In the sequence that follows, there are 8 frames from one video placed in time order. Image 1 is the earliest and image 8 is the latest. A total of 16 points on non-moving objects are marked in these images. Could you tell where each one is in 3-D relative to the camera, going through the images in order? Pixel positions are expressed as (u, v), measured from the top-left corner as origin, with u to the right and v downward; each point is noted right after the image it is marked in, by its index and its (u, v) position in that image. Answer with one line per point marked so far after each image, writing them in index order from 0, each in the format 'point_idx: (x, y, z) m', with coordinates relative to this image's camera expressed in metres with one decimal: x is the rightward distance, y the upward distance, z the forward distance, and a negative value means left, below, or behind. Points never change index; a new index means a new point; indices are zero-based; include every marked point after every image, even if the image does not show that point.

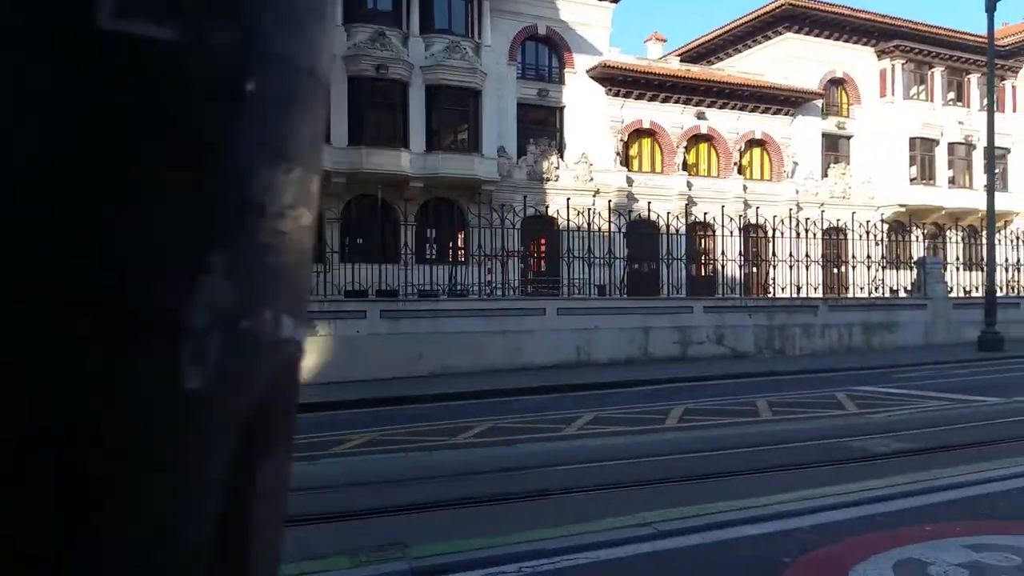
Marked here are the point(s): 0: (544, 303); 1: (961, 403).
0: (+0.6, -0.3, +17.4) m
1: (+6.1, -1.5, +11.9) m
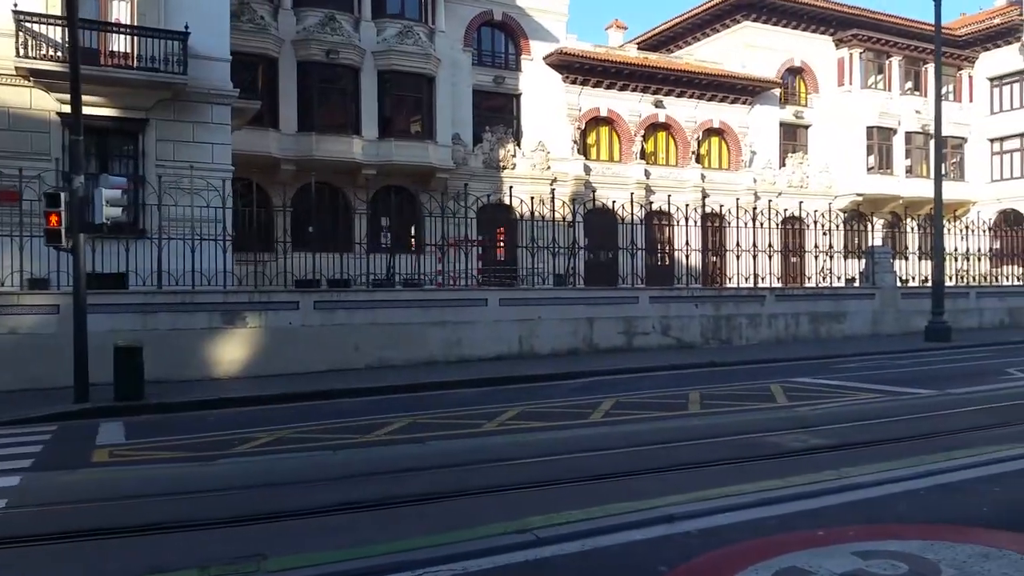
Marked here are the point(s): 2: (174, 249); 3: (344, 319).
0: (-0.5, -0.1, +17.1) m
1: (+5.1, -1.4, +11.8) m
2: (-6.9, +0.8, +17.9) m
3: (-3.0, -0.6, +15.6) m
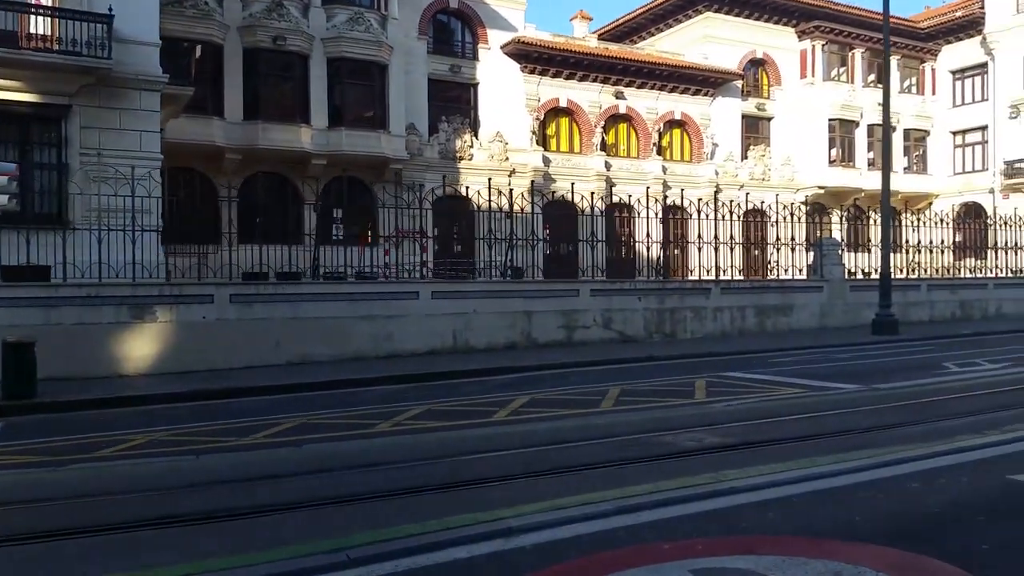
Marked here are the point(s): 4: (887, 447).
0: (-1.8, 0.0, +16.5) m
1: (+3.9, -1.3, +11.4) m
2: (-8.2, +0.9, +17.2) m
3: (-4.3, -0.4, +15.0) m
4: (+3.1, -1.3, +7.4) m
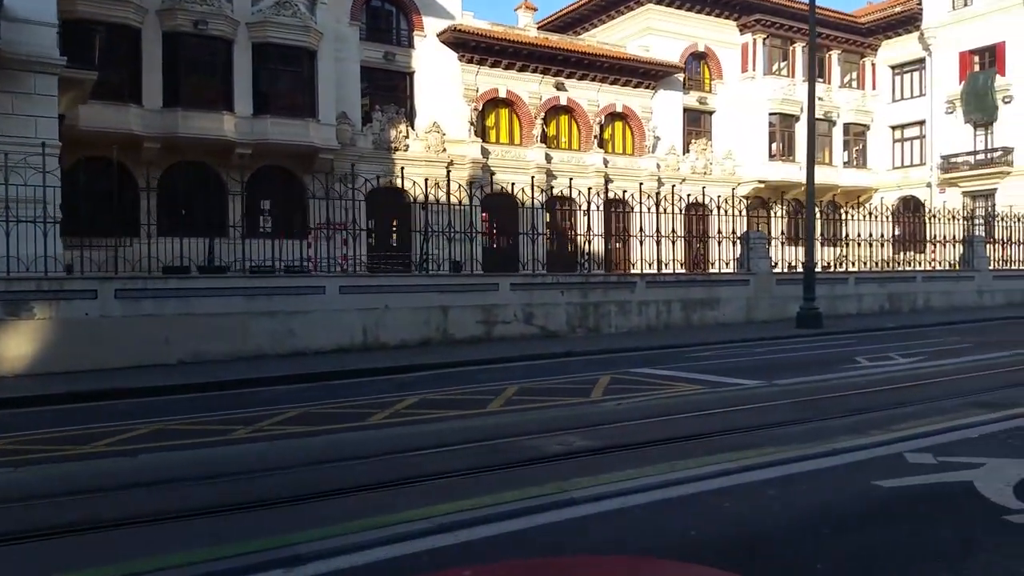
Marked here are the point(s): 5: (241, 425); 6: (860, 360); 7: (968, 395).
0: (-3.4, +0.2, +15.8) m
1: (+2.6, -1.2, +10.9) m
2: (-9.8, +1.0, +16.2) m
3: (-5.8, -0.3, +14.1) m
4: (+2.0, -1.3, +6.9) m
5: (-2.8, -1.4, +9.0) m
6: (+5.3, -1.1, +13.4) m
7: (+4.9, -1.2, +9.4) m
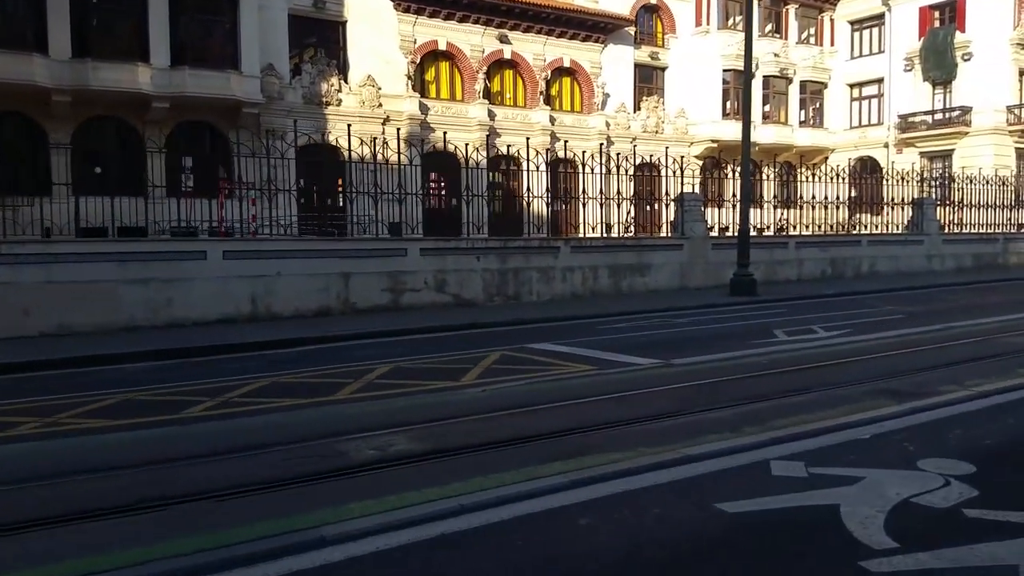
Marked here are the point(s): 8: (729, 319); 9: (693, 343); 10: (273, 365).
0: (-5.0, +0.7, +14.4) m
1: (+1.1, -0.9, +9.8) m
2: (-11.5, +1.6, +14.5) m
3: (-7.4, +0.2, +12.6) m
4: (+0.6, -1.1, +5.7) m
5: (-4.2, -1.1, +7.7) m
6: (+3.7, -0.7, +12.3) m
7: (+3.5, -0.9, +8.3) m
8: (+3.7, -0.5, +15.1) m
9: (+2.4, -0.7, +11.6) m
10: (-3.1, -1.0, +11.4) m
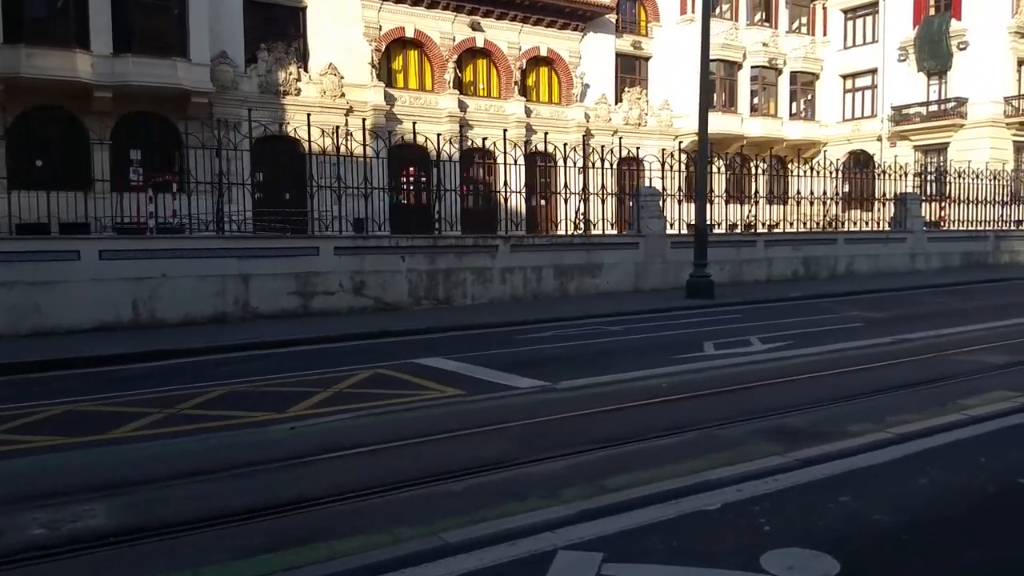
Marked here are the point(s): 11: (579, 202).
0: (-6.4, +0.7, +12.9) m
1: (-0.3, -1.0, +8.2) m
2: (-12.8, +1.6, +13.1) m
3: (-8.7, +0.1, +11.2) m
4: (-0.8, -1.2, +4.2) m
5: (-5.6, -1.2, +6.2) m
6: (+2.4, -0.7, +10.7) m
7: (+2.1, -1.0, +6.8) m
8: (+2.4, -0.6, +13.6) m
9: (+1.0, -0.8, +10.1) m
10: (-4.5, -1.0, +9.9) m
11: (+1.3, +1.8, +18.7) m
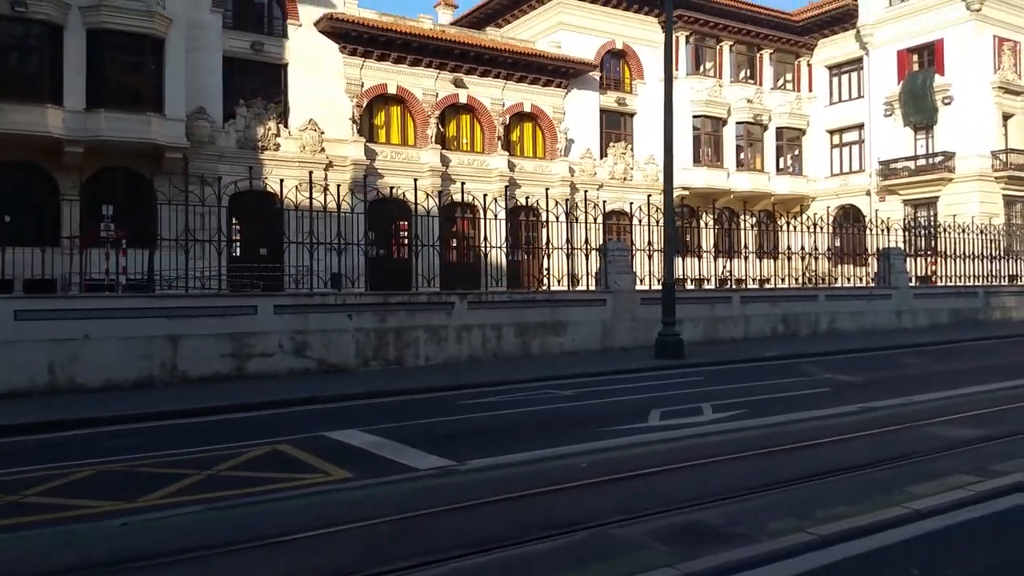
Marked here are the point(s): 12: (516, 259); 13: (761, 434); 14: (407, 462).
0: (-7.2, -0.2, +12.1) m
1: (-1.1, -1.5, +7.3) m
2: (-13.6, +0.7, +12.3) m
3: (-9.5, -0.7, +10.4) m
4: (-1.6, -1.5, +3.3) m
5: (-6.4, -1.6, +5.3) m
6: (+1.6, -1.5, +9.8) m
7: (+1.3, -1.5, +5.9) m
8: (+1.6, -1.5, +12.7) m
9: (+0.2, -1.5, +9.2) m
10: (-5.3, -1.7, +9.0) m
11: (+0.5, +0.6, +17.9) m
12: (-0.5, +0.6, +17.9) m
13: (+2.5, -1.5, +8.8) m
14: (-0.9, -1.5, +7.7) m
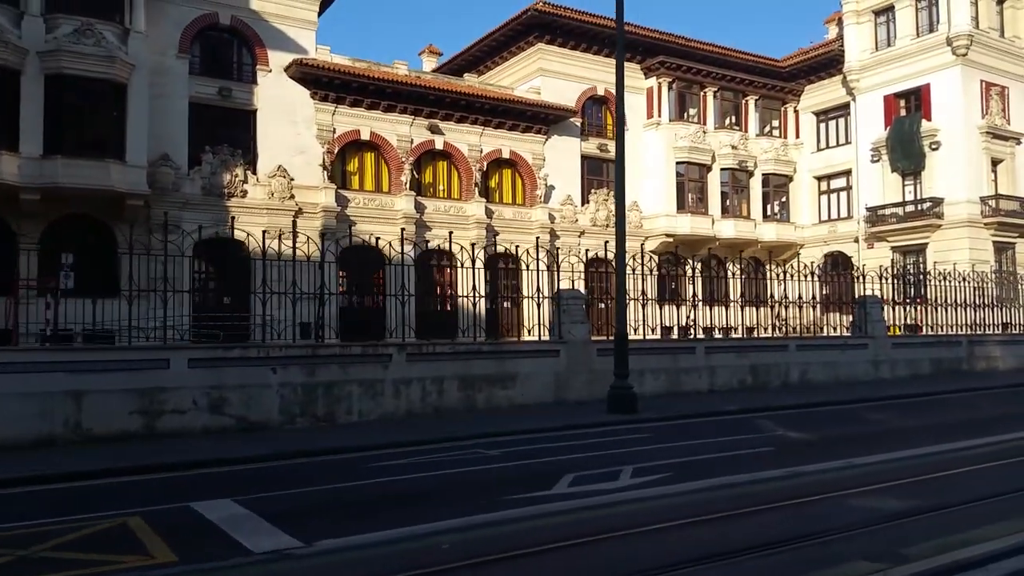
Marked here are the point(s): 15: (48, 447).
0: (-8.2, -0.9, +11.3) m
1: (-2.2, -2.0, +6.5) m
2: (-14.7, 0.0, +11.7) m
3: (-10.6, -1.3, +9.6) m
4: (-2.7, -1.7, +2.4) m
5: (-7.5, -2.0, +4.4) m
6: (+0.5, -2.0, +8.9) m
7: (+0.2, -1.8, +5.0) m
8: (+0.5, -2.2, +11.8) m
9: (-0.9, -2.0, +8.3) m
10: (-6.4, -2.2, +8.1) m
11: (-0.5, -0.4, +17.1) m
12: (-1.5, -0.4, +17.1) m
13: (+1.4, -2.0, +7.9) m
14: (-2.0, -2.0, +6.8) m
15: (-6.4, -2.2, +12.3) m
